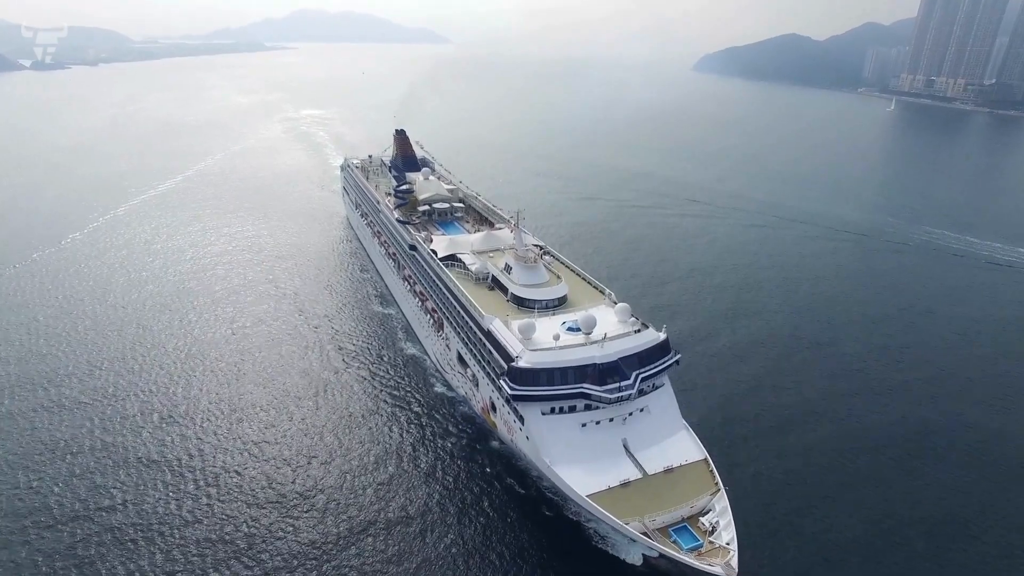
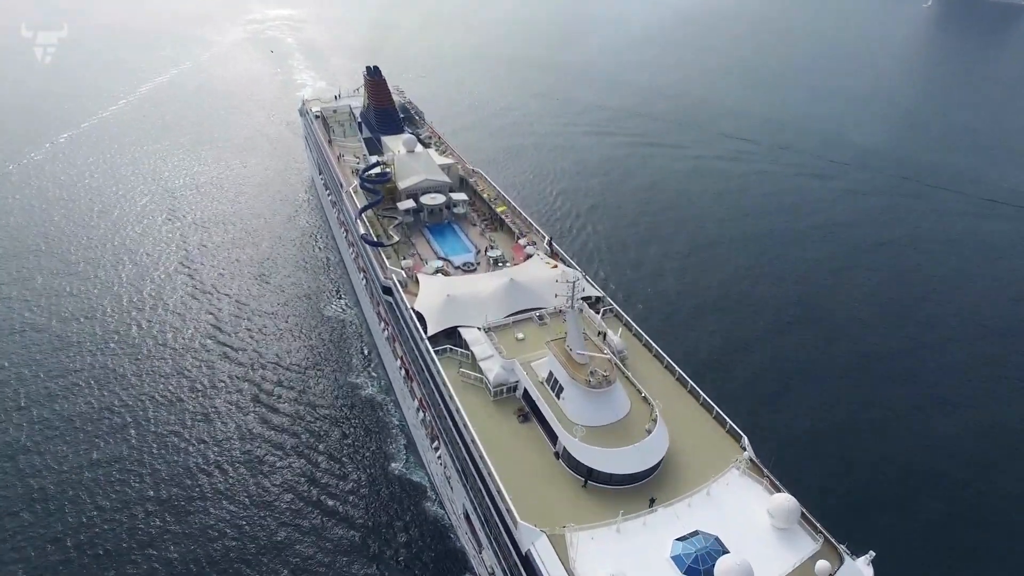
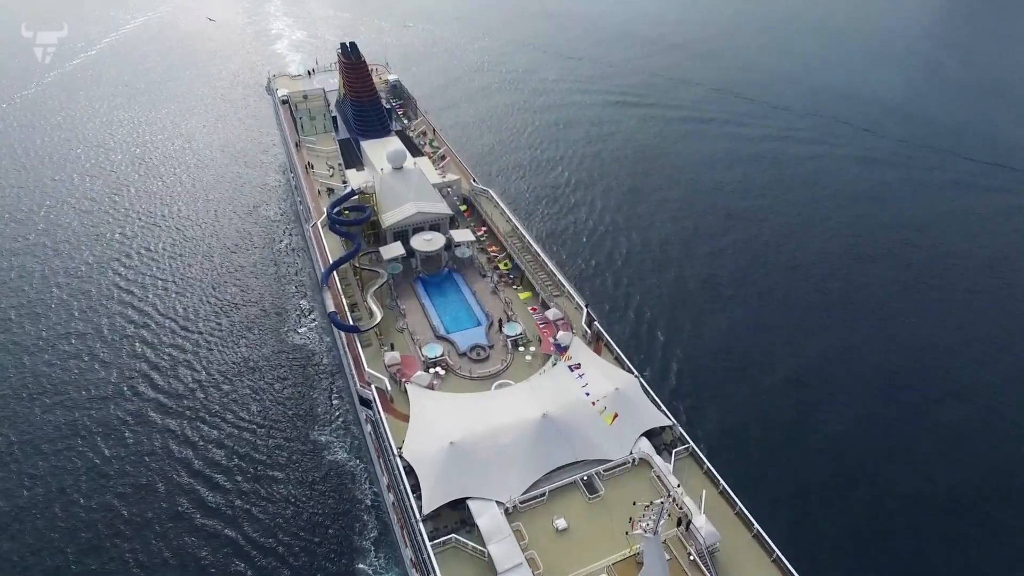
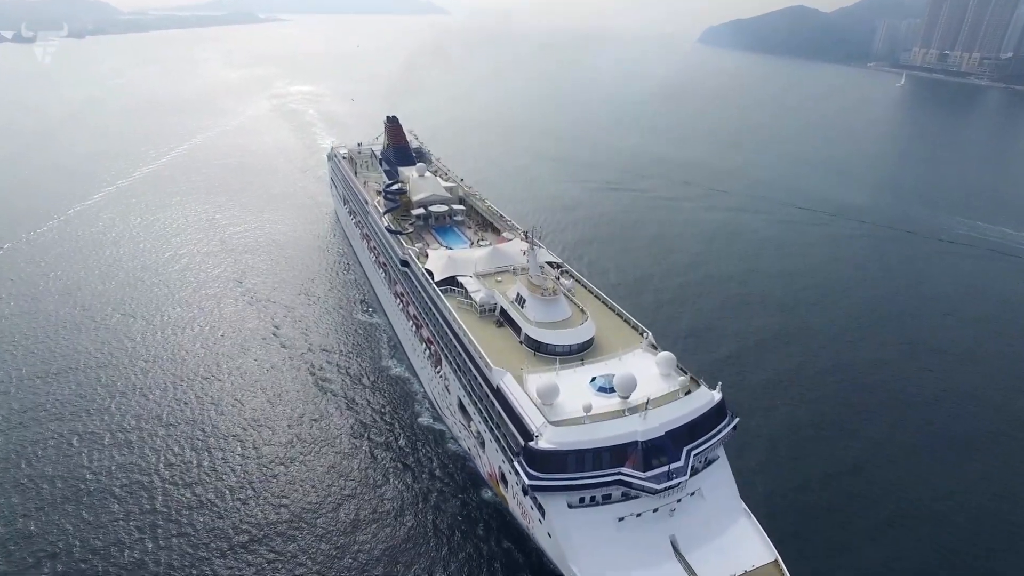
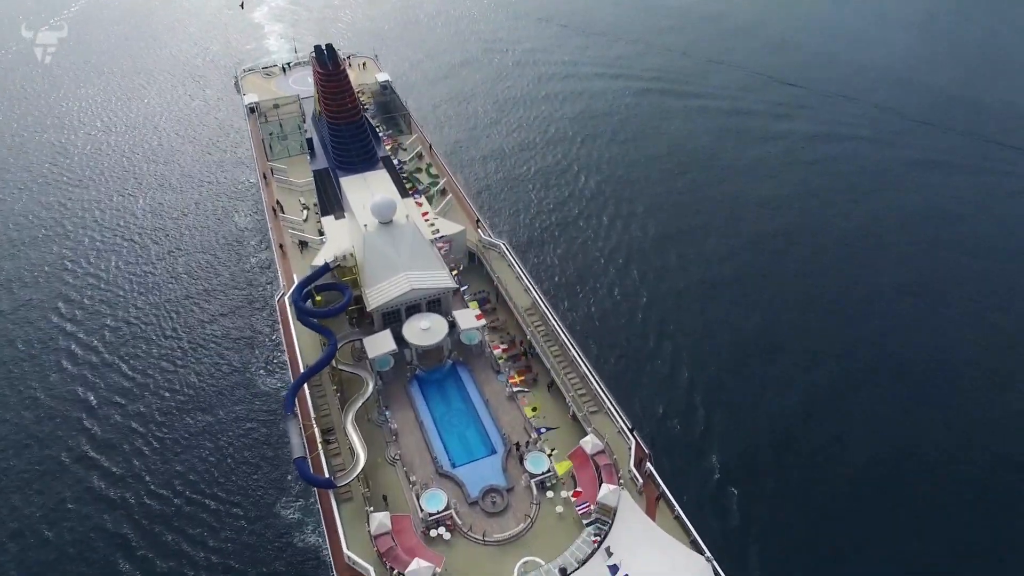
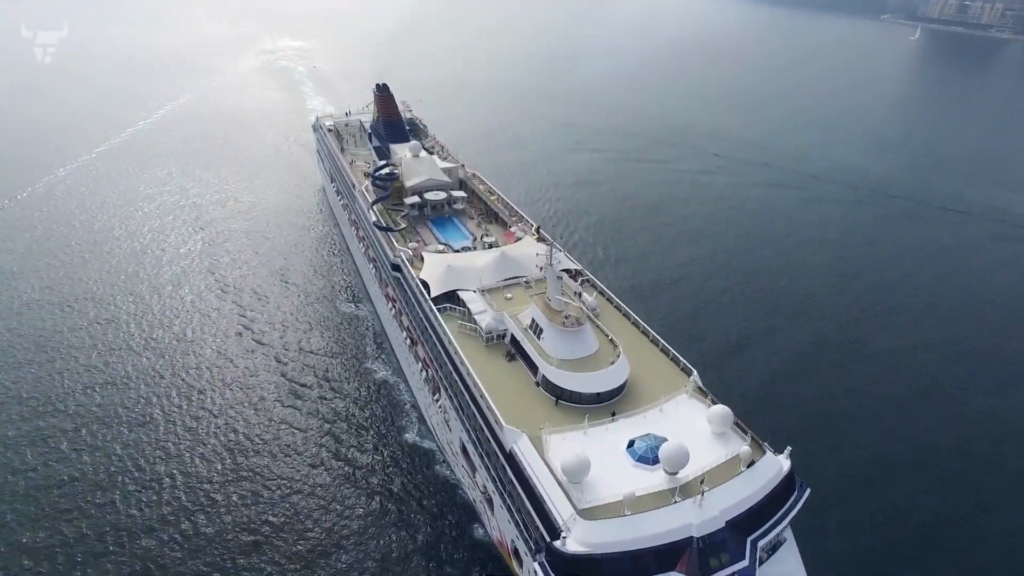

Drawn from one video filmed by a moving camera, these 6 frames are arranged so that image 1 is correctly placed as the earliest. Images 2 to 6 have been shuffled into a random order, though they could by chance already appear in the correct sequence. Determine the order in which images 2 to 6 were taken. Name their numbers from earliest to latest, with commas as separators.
4, 6, 2, 3, 5
